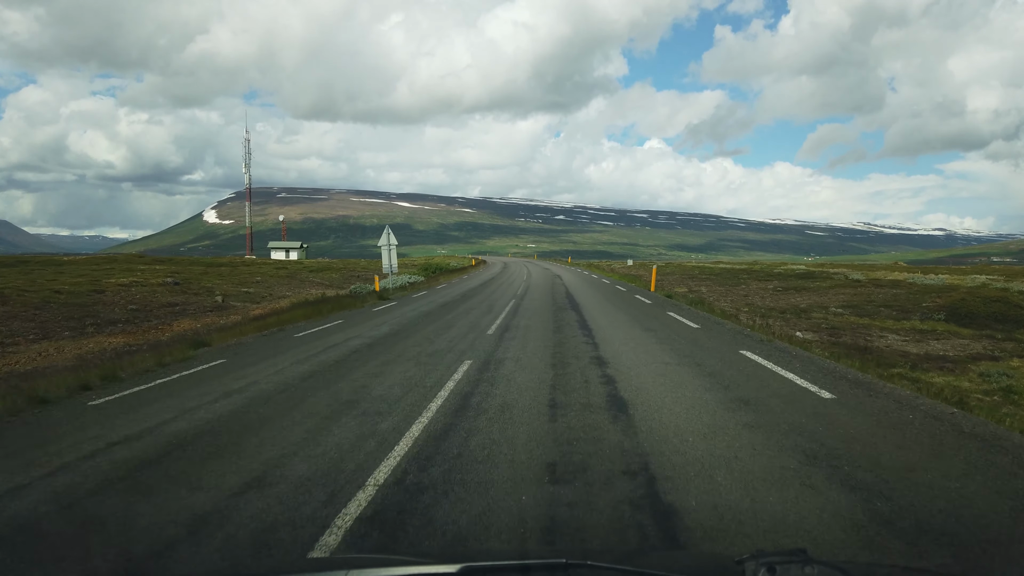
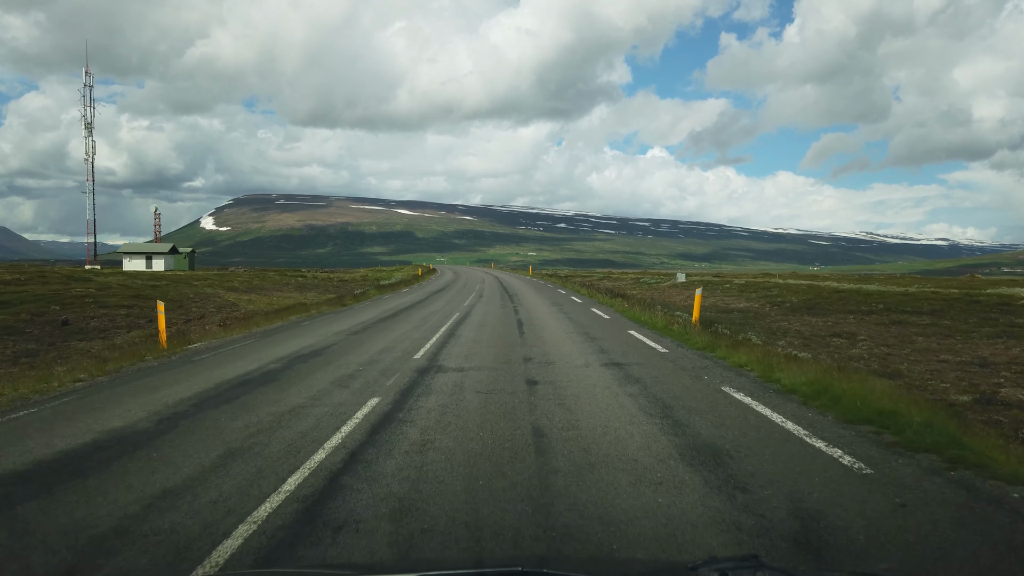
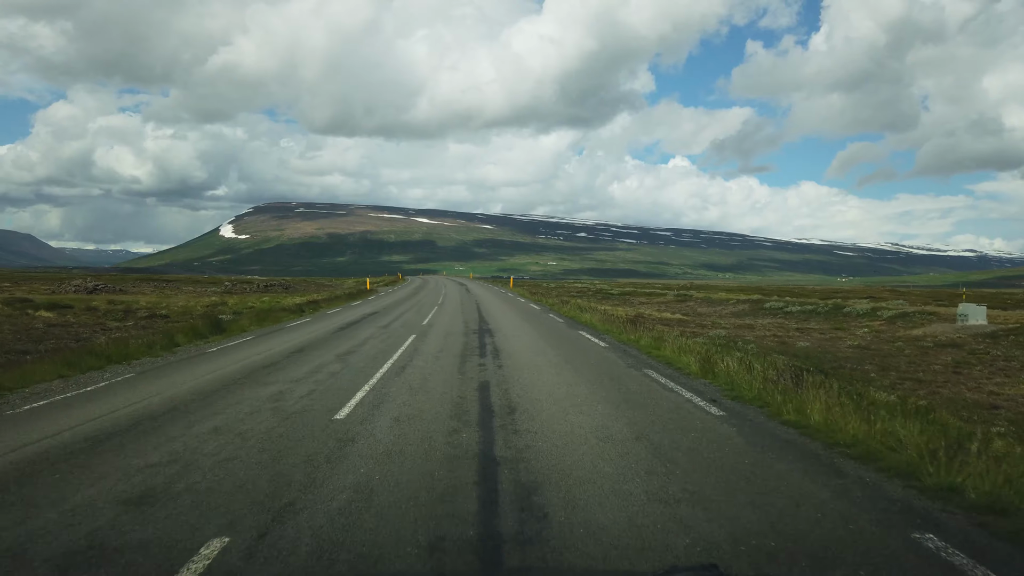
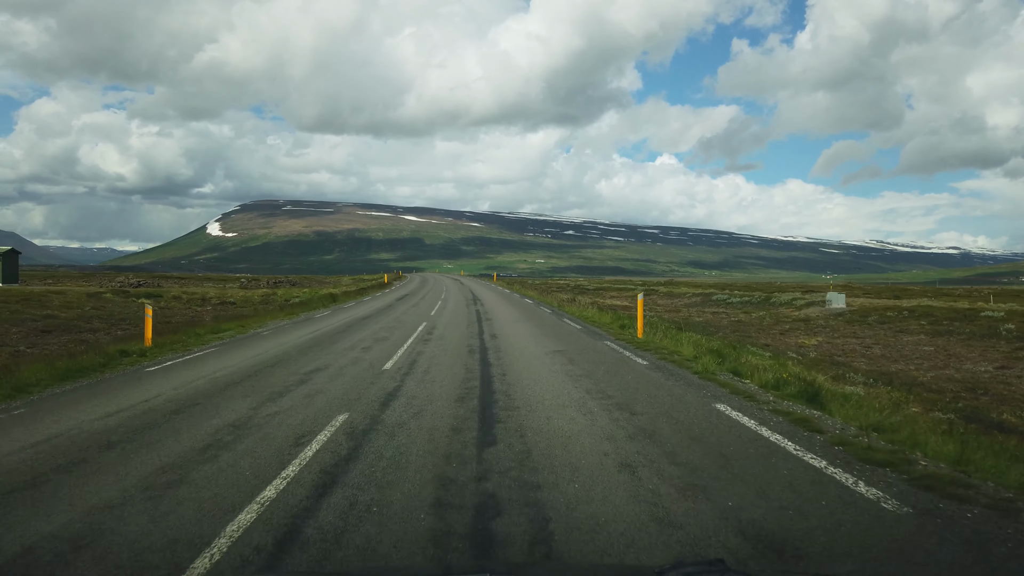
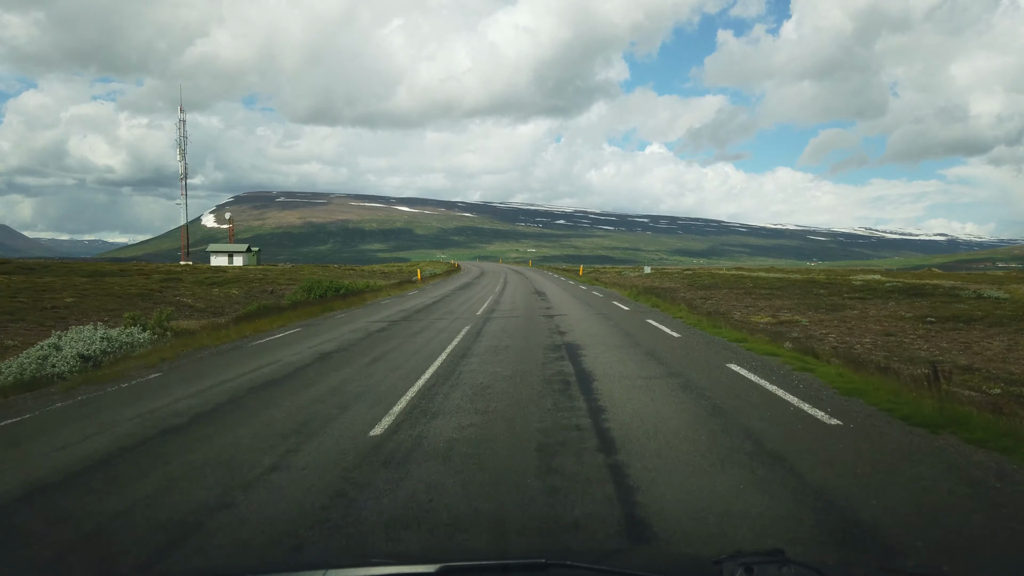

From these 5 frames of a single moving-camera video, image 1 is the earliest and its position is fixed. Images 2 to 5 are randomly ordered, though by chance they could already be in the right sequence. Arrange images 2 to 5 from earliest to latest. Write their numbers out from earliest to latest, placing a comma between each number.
5, 2, 4, 3
